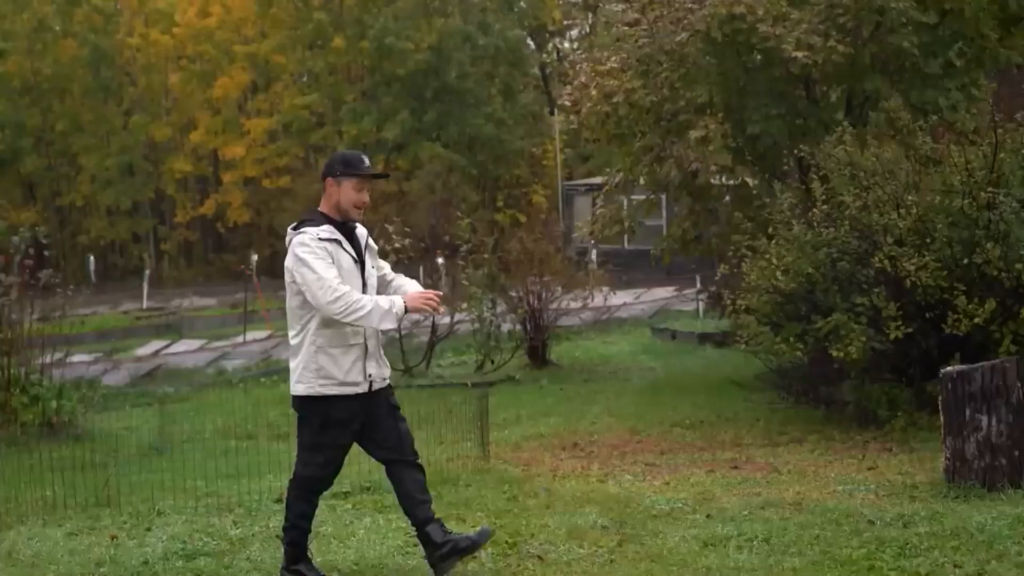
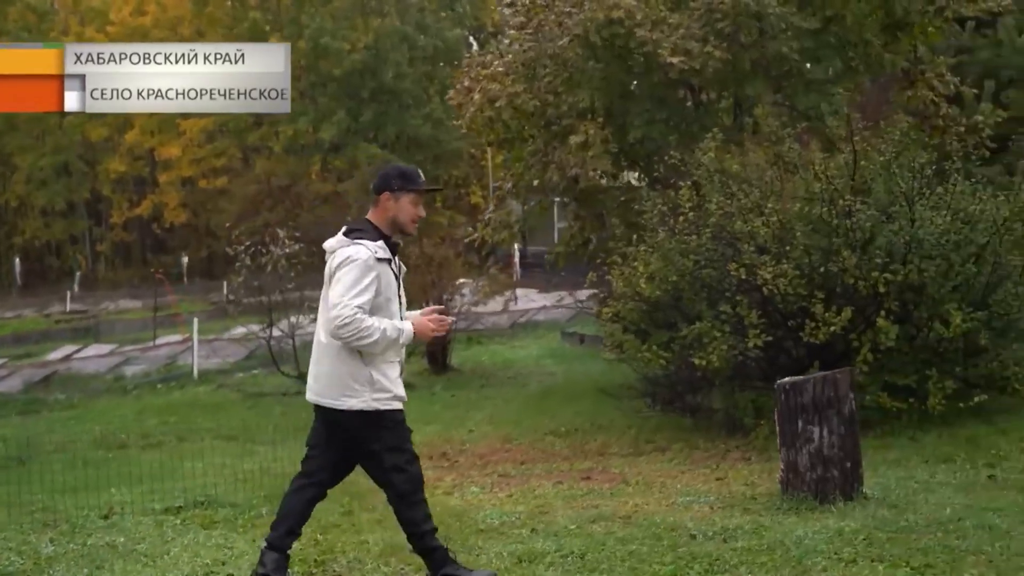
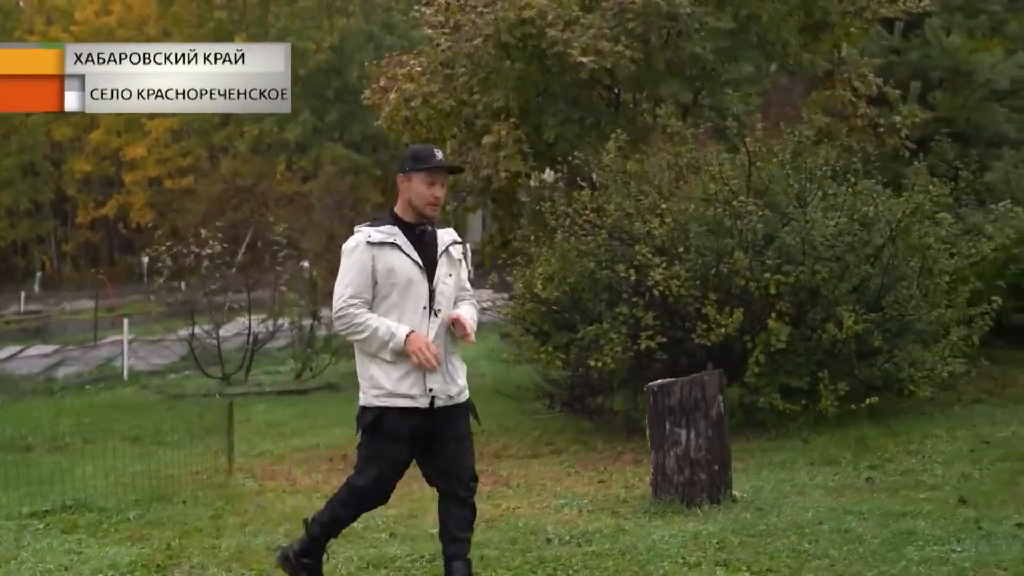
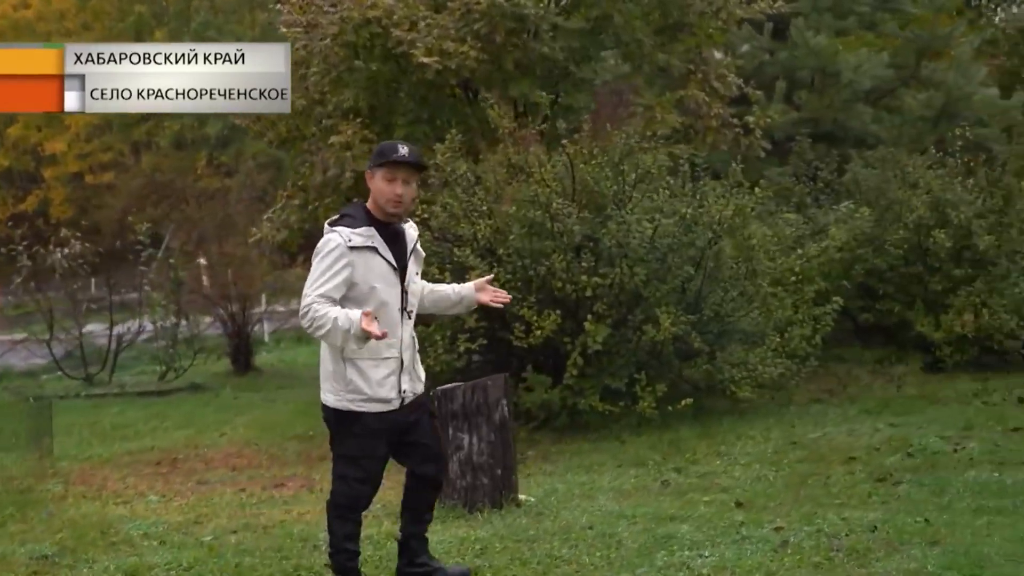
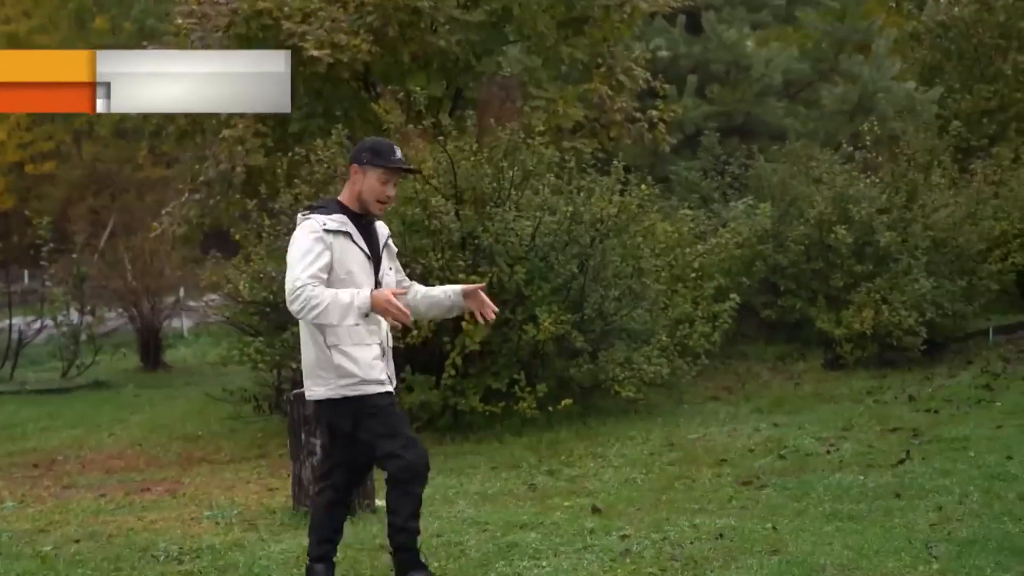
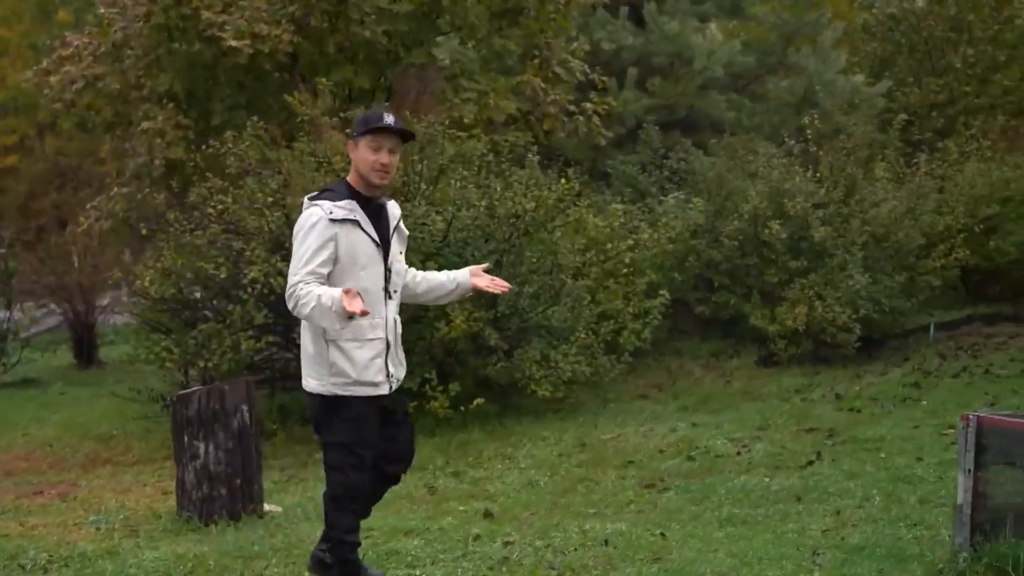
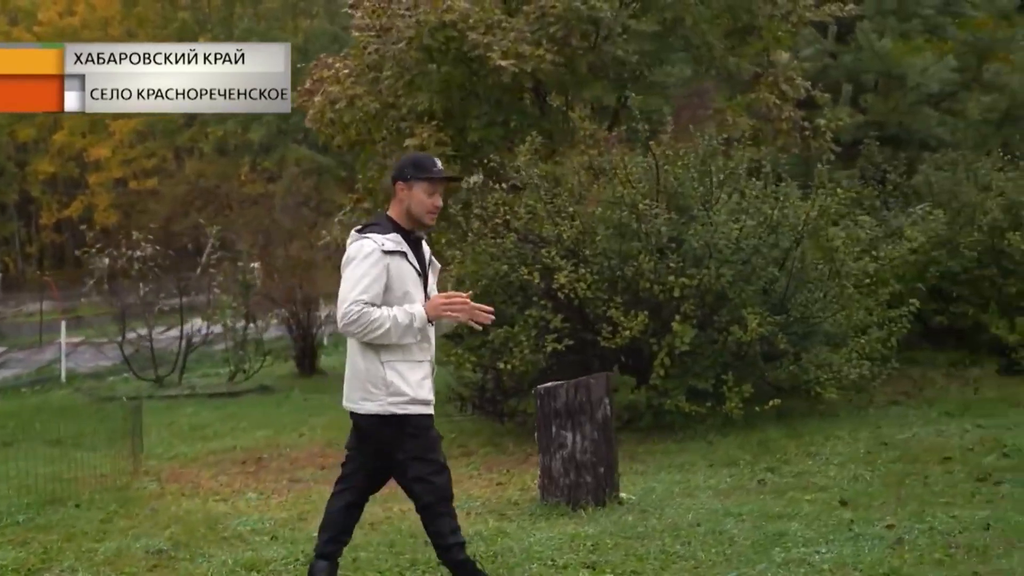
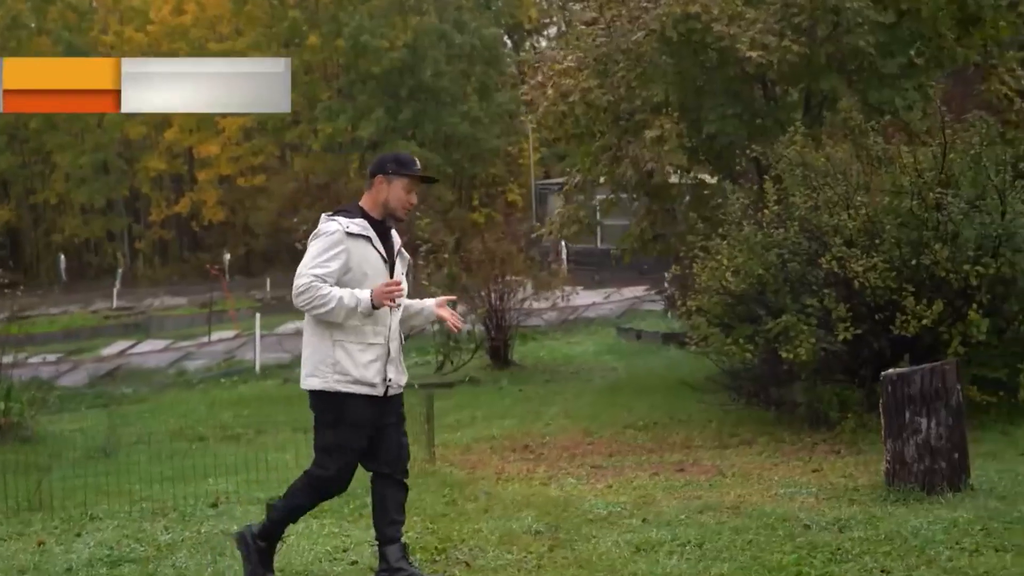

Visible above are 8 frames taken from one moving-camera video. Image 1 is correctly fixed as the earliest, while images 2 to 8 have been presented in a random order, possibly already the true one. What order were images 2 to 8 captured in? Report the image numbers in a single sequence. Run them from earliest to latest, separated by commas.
8, 2, 3, 7, 4, 5, 6
